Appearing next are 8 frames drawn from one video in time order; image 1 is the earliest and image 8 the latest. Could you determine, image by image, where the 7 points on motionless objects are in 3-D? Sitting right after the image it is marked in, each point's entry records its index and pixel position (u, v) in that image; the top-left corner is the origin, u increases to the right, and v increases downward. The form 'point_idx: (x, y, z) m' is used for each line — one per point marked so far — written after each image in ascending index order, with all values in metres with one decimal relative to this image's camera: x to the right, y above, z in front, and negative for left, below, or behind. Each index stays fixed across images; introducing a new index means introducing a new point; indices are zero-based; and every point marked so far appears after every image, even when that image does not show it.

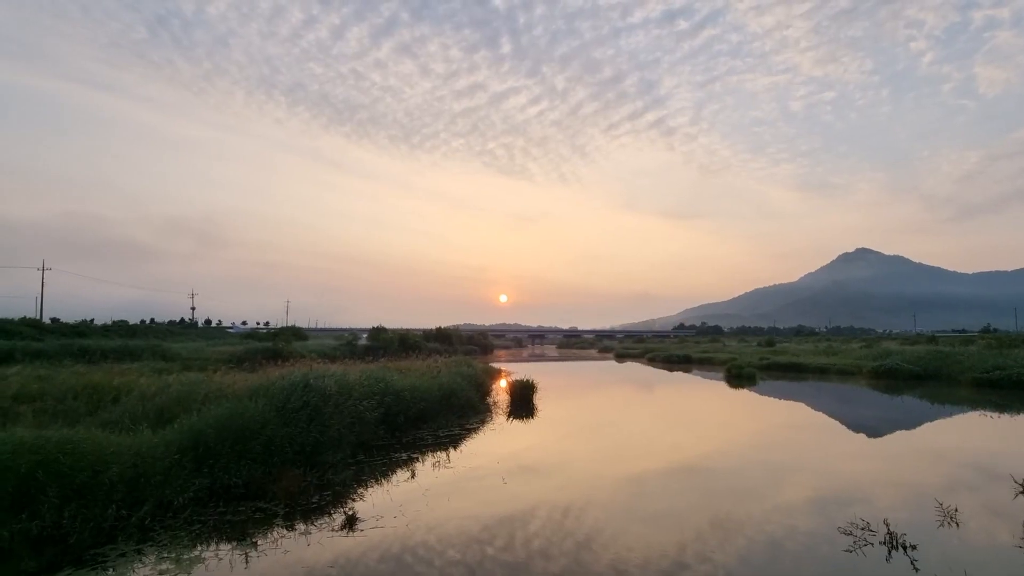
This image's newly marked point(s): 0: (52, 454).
0: (-6.2, -2.2, +7.0) m
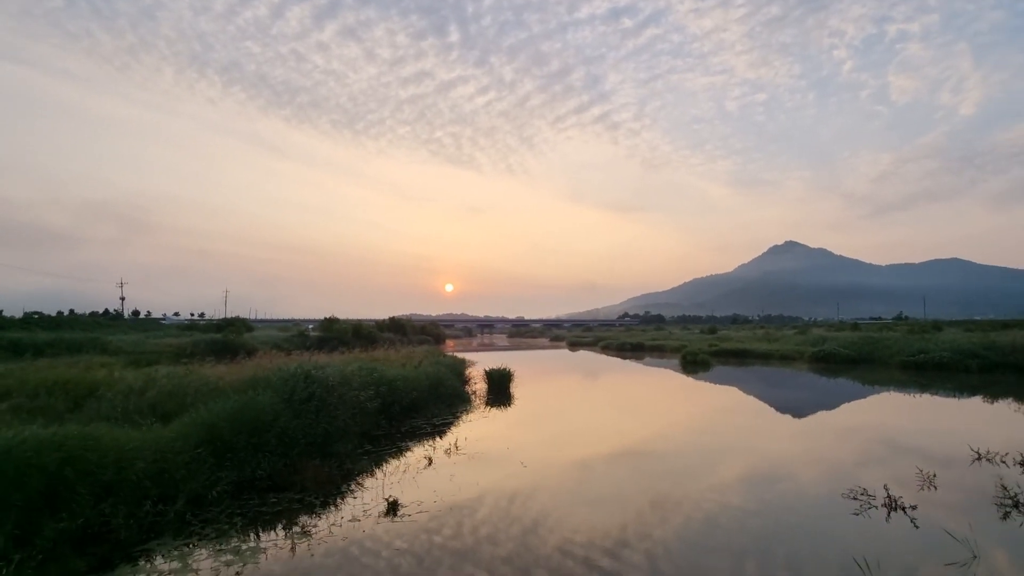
0: (-5.6, -2.1, +6.7) m
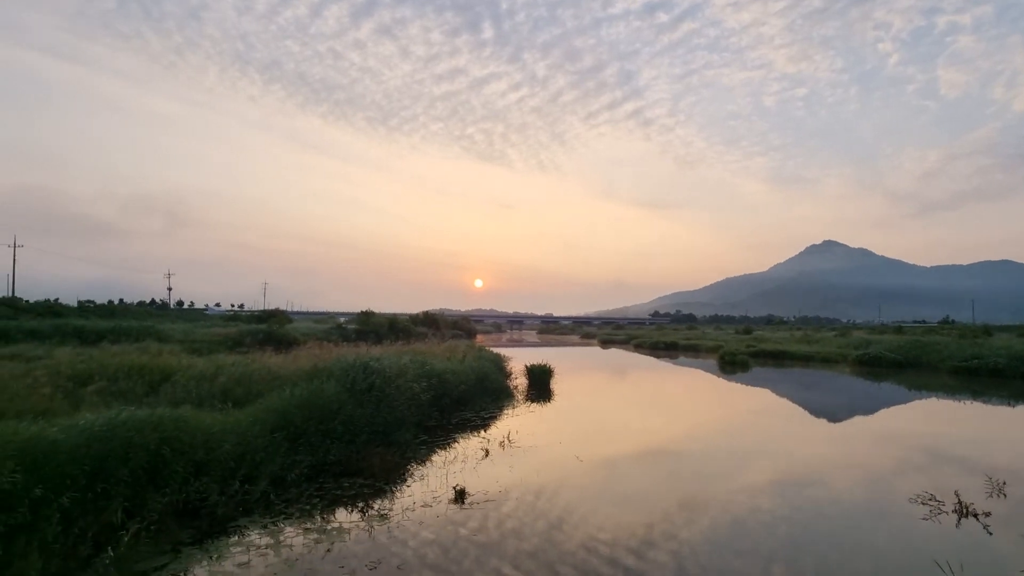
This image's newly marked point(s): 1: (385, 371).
0: (-4.7, -2.0, +7.2) m
1: (-2.9, -1.9, +11.8) m
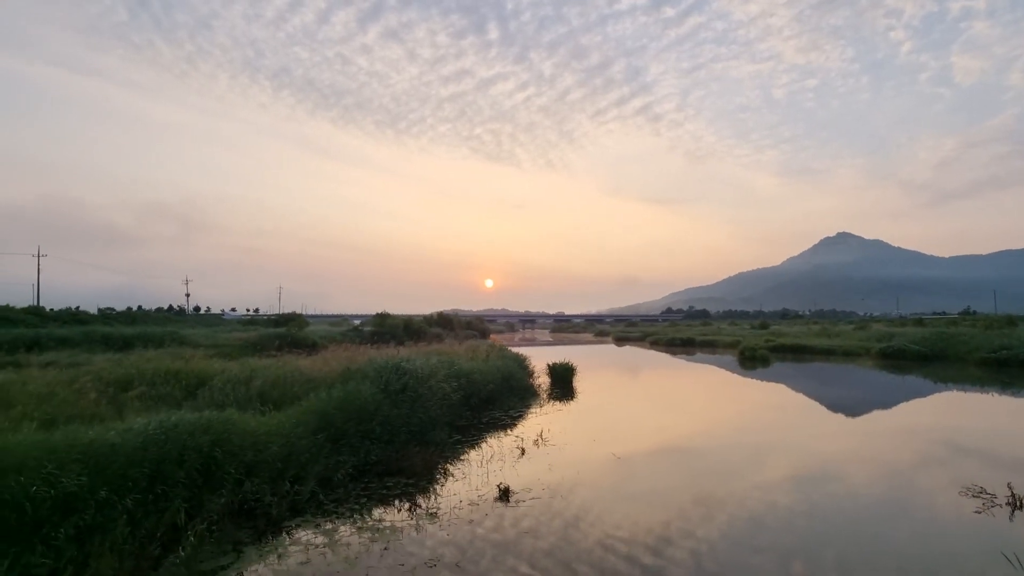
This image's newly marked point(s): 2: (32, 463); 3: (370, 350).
0: (-4.1, -2.1, +7.4) m
1: (-2.2, -1.9, +12.0) m
2: (-5.4, -2.0, +5.8) m
3: (-5.4, -2.2, +18.6) m
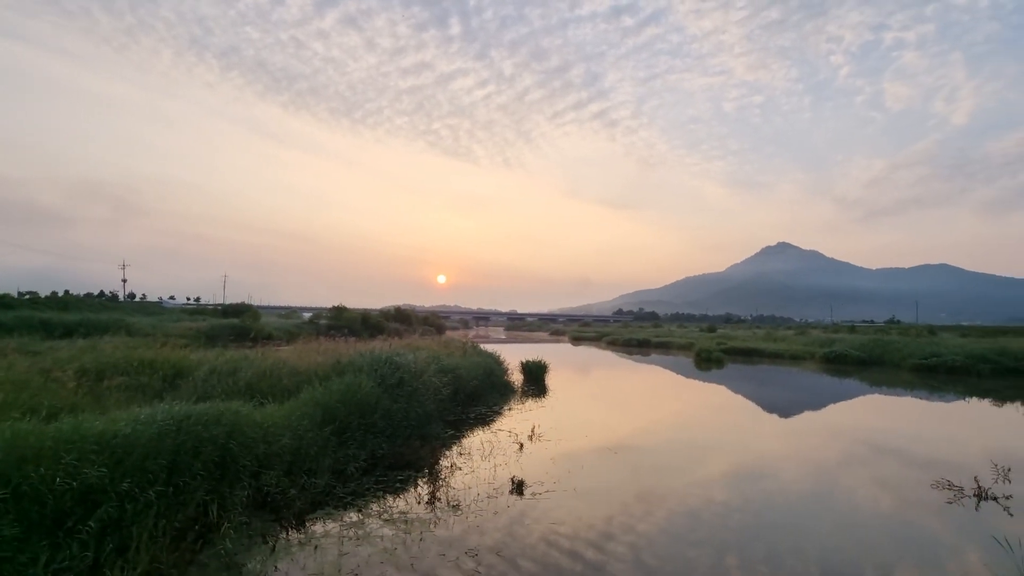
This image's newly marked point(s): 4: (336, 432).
0: (-3.8, -1.9, +7.2) m
1: (-2.3, -1.8, +12.0) m
2: (-4.9, -1.8, +5.6) m
3: (-6.2, -1.9, +18.2) m
4: (-3.0, -2.4, +8.7) m
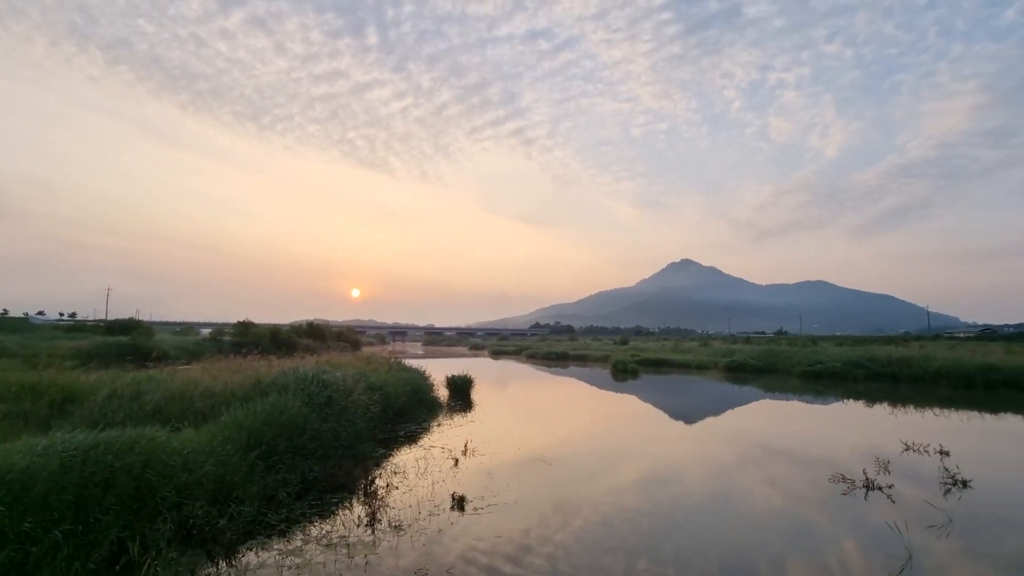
0: (-4.5, -2.1, +6.6) m
1: (-3.8, -2.1, +11.5) m
2: (-5.4, -1.9, +4.8) m
3: (-8.6, -2.4, +17.1) m
4: (-3.9, -2.6, +8.3) m
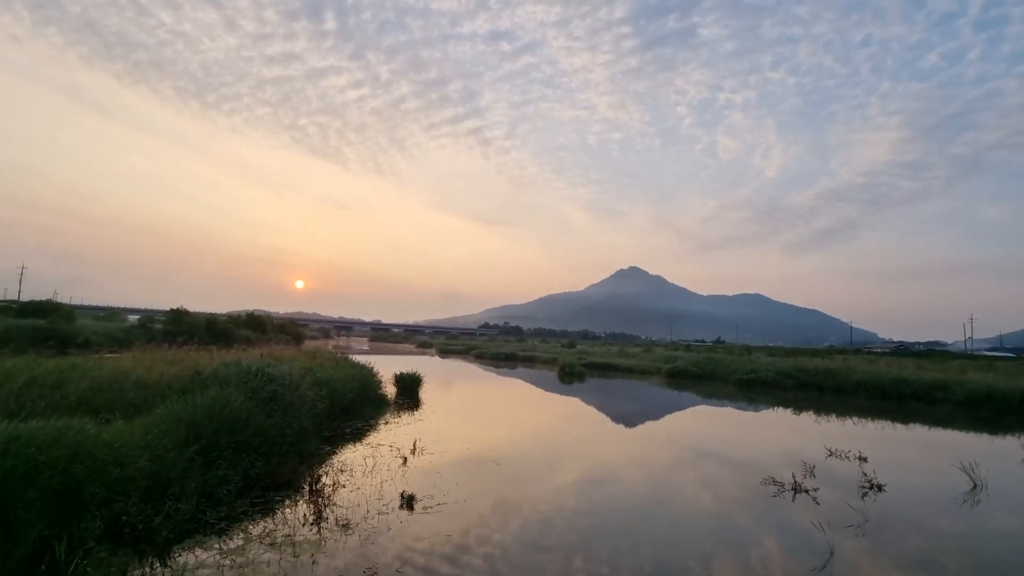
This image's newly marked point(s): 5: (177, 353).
0: (-5.1, -1.9, +6.2) m
1: (-4.9, -1.9, +11.2) m
2: (-5.8, -1.7, +4.3) m
3: (-10.2, -2.0, +16.3) m
4: (-4.7, -2.5, +7.9) m
5: (-10.6, -2.1, +16.8) m
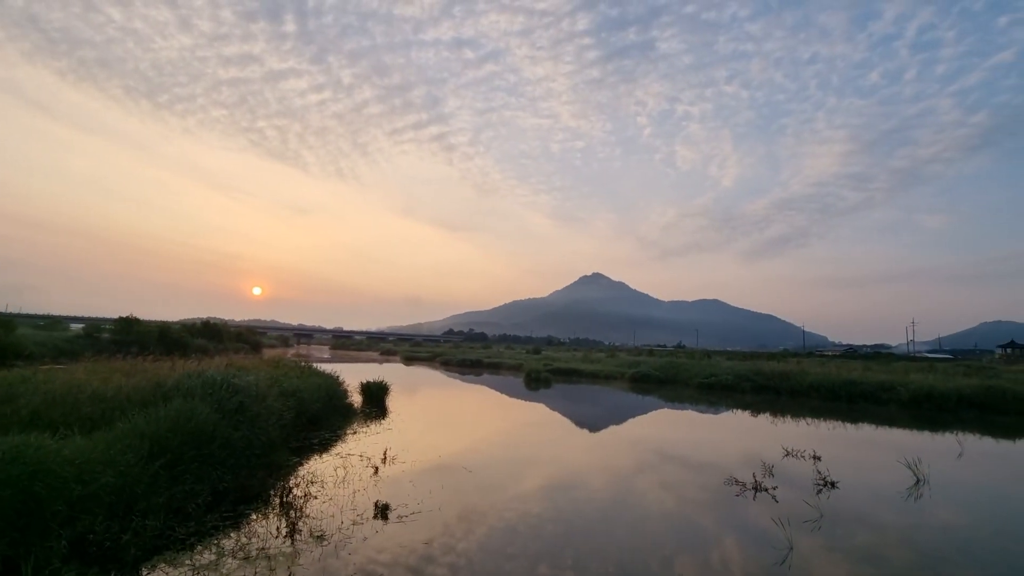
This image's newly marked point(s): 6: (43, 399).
0: (-5.4, -2.0, +6.0) m
1: (-5.5, -2.1, +10.9) m
2: (-5.9, -1.8, +4.1) m
3: (-11.1, -2.3, +15.7) m
4: (-5.1, -2.6, +7.7) m
5: (-11.6, -2.3, +16.2) m
6: (-8.3, -2.0, +9.3) m
